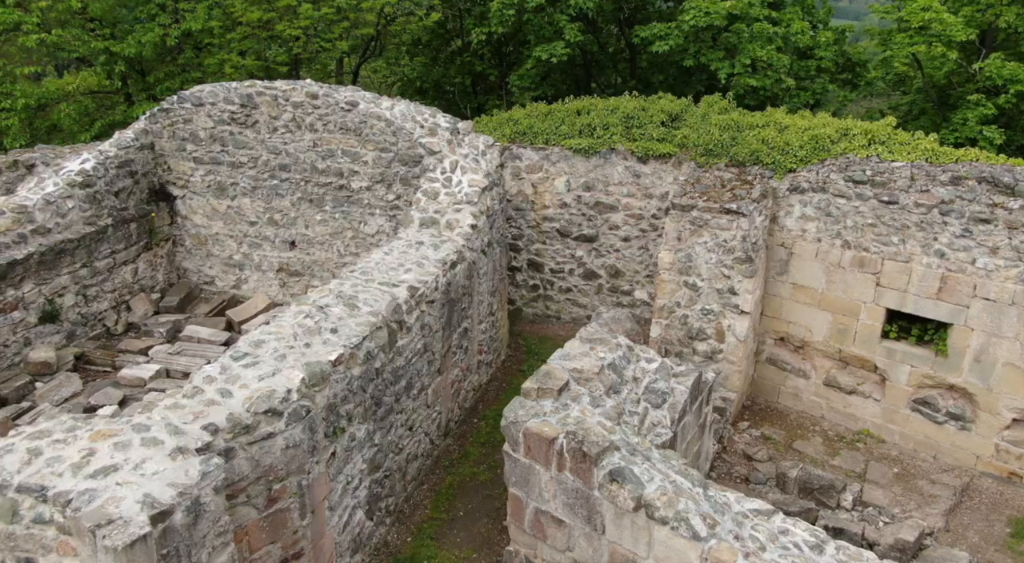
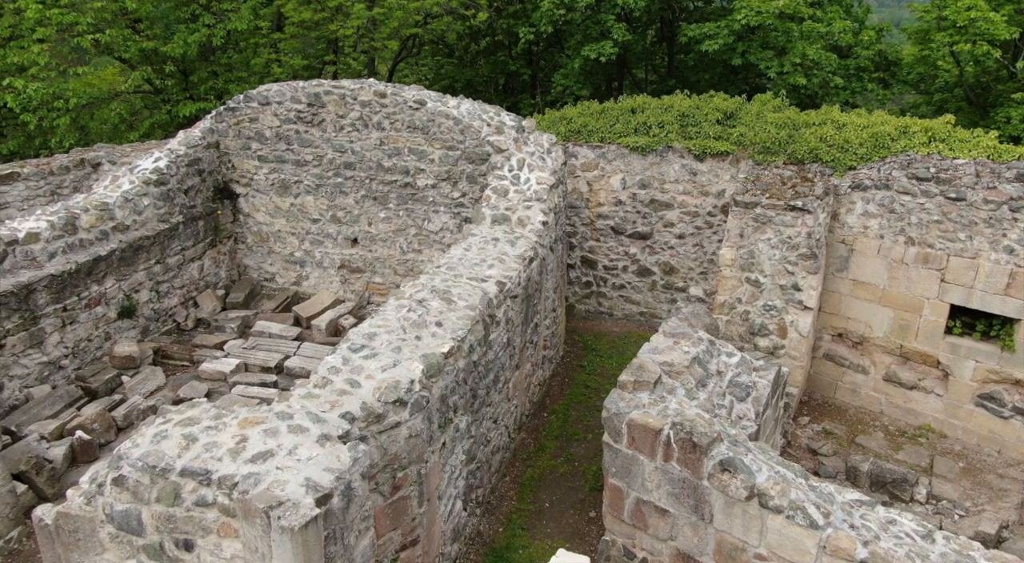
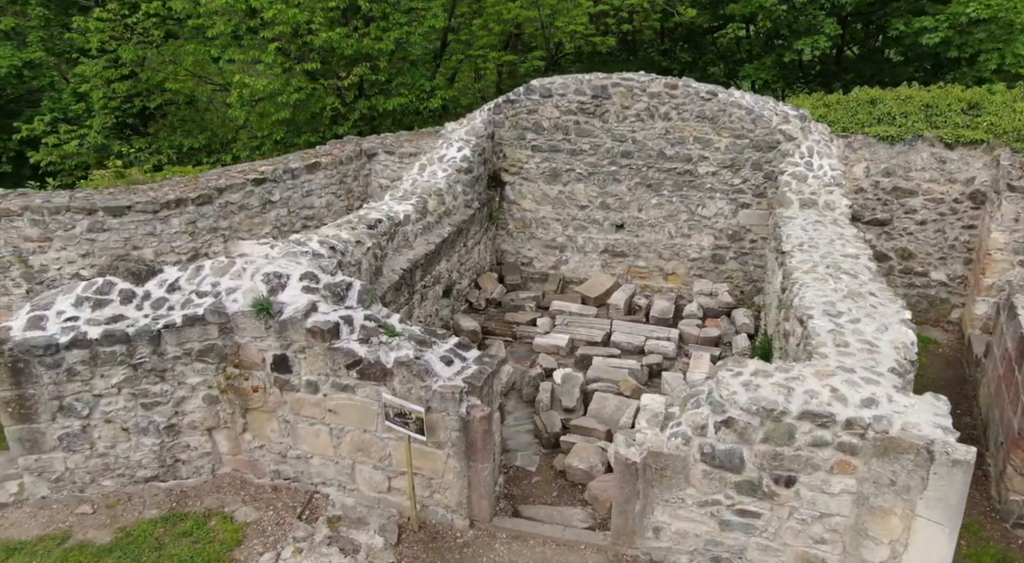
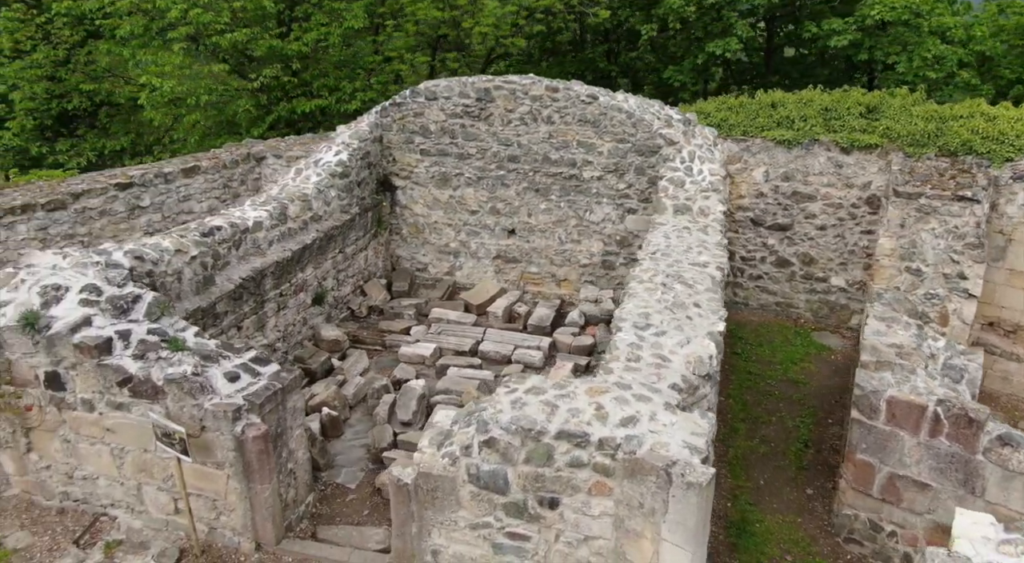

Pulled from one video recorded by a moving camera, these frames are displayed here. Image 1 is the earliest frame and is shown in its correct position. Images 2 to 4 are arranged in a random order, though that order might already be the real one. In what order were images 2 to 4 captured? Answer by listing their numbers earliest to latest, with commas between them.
2, 4, 3
